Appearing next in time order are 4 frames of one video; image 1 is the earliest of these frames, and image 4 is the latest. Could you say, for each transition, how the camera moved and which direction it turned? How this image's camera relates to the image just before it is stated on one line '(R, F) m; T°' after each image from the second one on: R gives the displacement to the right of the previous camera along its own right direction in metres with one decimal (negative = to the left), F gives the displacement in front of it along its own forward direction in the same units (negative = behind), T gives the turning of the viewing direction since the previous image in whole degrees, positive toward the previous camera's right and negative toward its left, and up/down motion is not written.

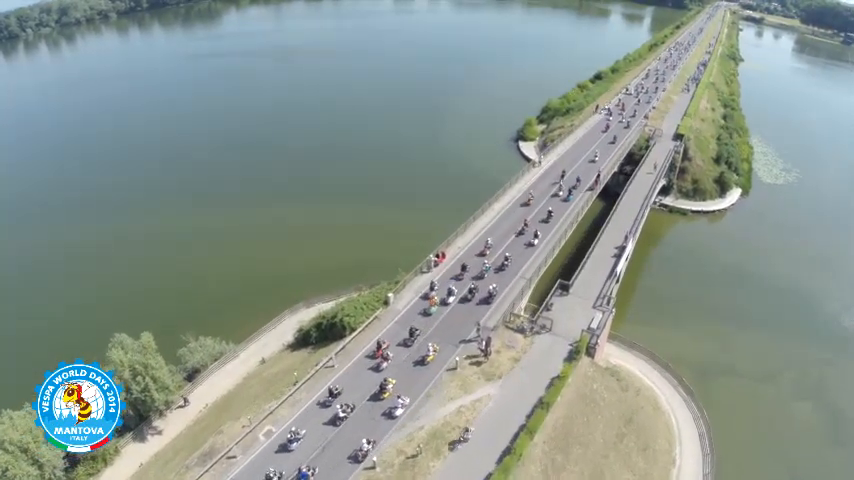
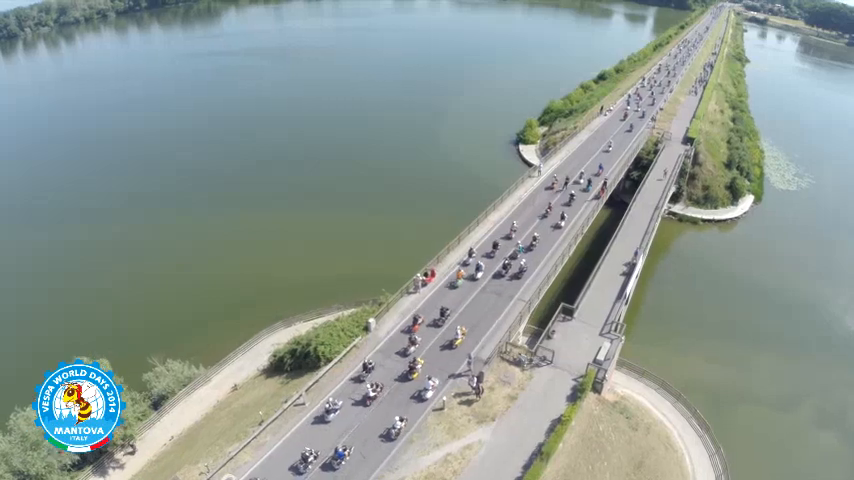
(+1.0, +4.3) m; 0°
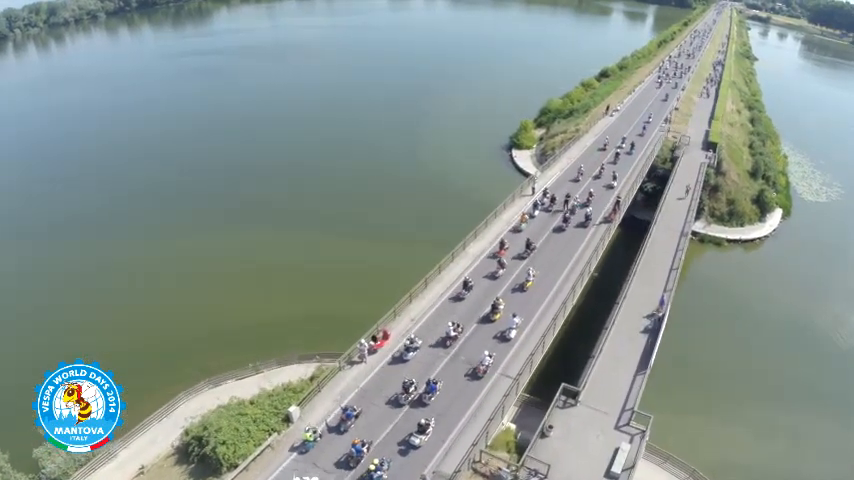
(+2.4, +9.9) m; 0°
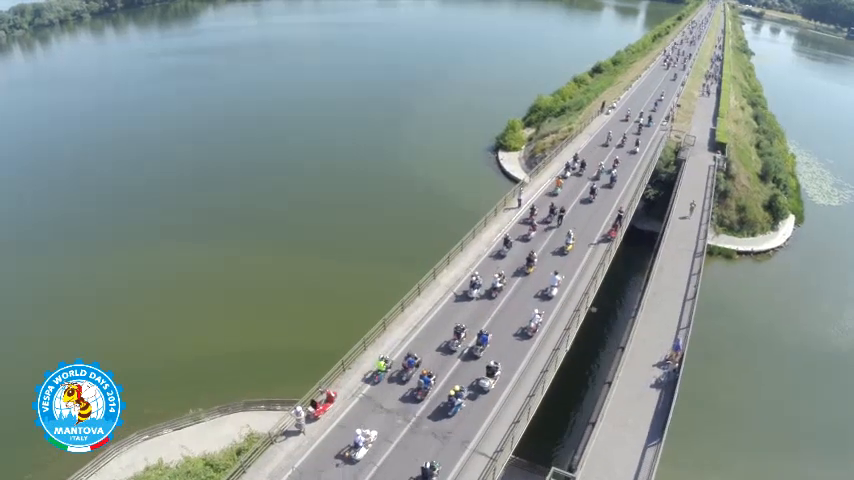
(+1.6, +5.7) m; +1°
